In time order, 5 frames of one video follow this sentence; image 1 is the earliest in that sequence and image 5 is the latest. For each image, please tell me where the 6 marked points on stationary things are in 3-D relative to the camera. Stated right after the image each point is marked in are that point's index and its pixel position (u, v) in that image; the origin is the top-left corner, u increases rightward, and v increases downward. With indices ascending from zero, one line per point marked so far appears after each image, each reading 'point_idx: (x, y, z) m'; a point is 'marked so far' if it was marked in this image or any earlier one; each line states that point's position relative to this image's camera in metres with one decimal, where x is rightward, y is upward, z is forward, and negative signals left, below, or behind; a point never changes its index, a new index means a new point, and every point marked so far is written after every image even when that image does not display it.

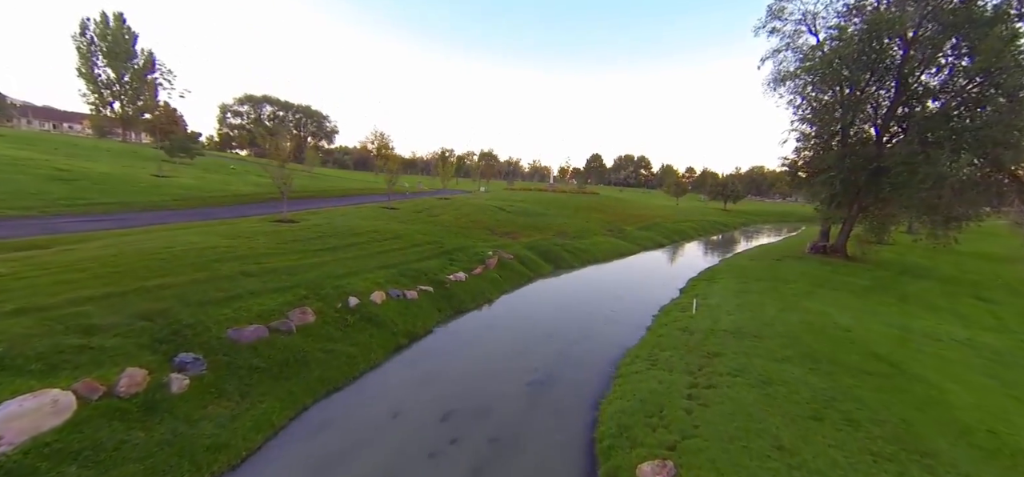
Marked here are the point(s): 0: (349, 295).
0: (-5.4, -1.9, +13.7) m
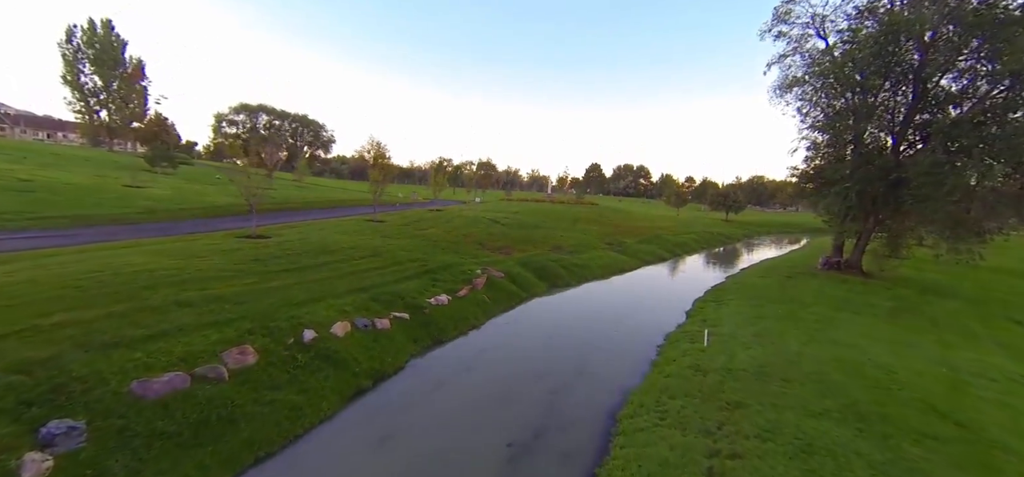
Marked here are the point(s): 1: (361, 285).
0: (-5.9, -2.5, +11.8) m
1: (-5.8, -1.8, +15.9) m
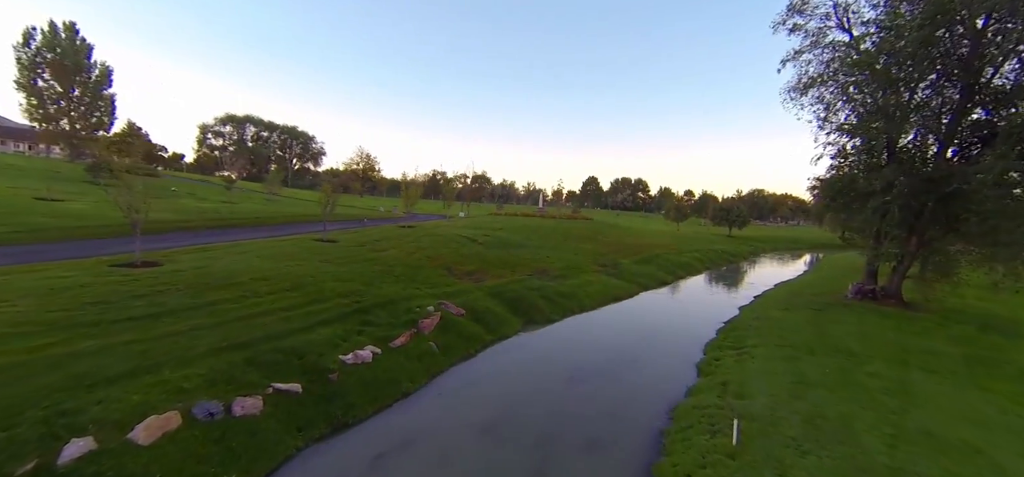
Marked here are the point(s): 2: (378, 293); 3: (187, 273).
0: (-7.5, -3.3, +7.0) m
1: (-7.4, -2.7, +11.2) m
2: (-5.7, -2.3, +17.5) m
3: (-12.2, -1.3, +15.5) m
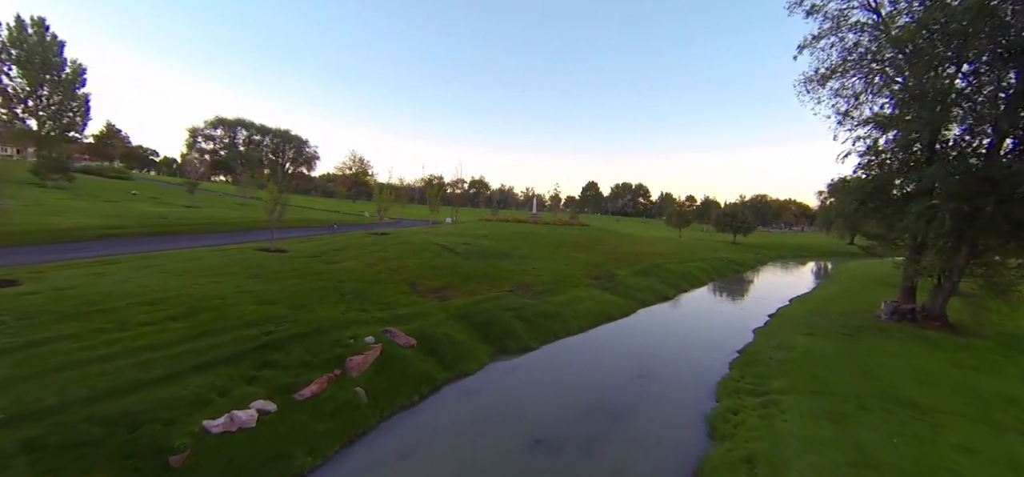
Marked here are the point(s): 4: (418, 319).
0: (-8.9, -3.6, +3.4) m
1: (-8.8, -3.1, +7.7) m
2: (-7.0, -2.7, +13.9) m
3: (-13.6, -1.6, +11.9) m
4: (-3.8, -3.2, +16.7) m
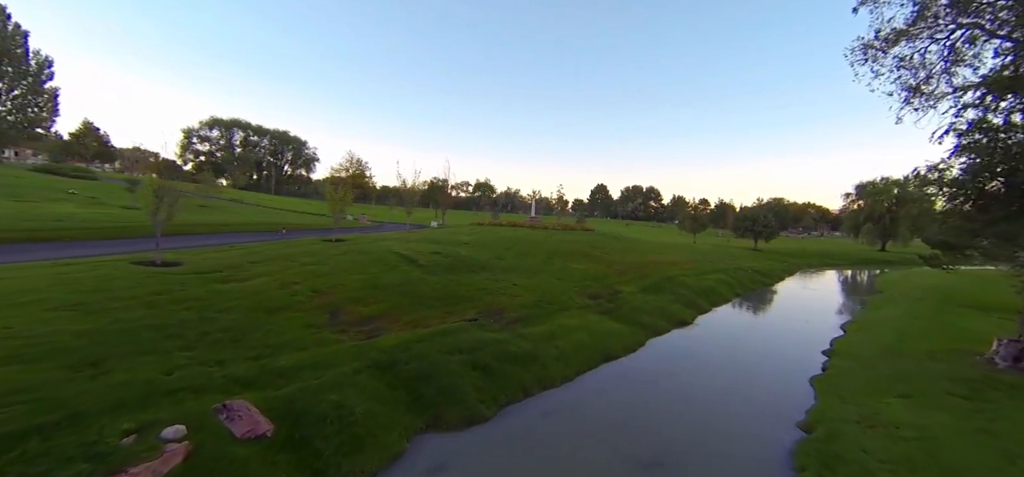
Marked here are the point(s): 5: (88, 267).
0: (-10.8, -3.8, -2.3) m
1: (-10.6, -3.3, +1.9) m
2: (-8.8, -3.0, +8.2) m
3: (-15.3, -1.9, +6.4) m
4: (-5.5, -3.6, +10.9) m
5: (-15.3, -1.0, +15.0) m
